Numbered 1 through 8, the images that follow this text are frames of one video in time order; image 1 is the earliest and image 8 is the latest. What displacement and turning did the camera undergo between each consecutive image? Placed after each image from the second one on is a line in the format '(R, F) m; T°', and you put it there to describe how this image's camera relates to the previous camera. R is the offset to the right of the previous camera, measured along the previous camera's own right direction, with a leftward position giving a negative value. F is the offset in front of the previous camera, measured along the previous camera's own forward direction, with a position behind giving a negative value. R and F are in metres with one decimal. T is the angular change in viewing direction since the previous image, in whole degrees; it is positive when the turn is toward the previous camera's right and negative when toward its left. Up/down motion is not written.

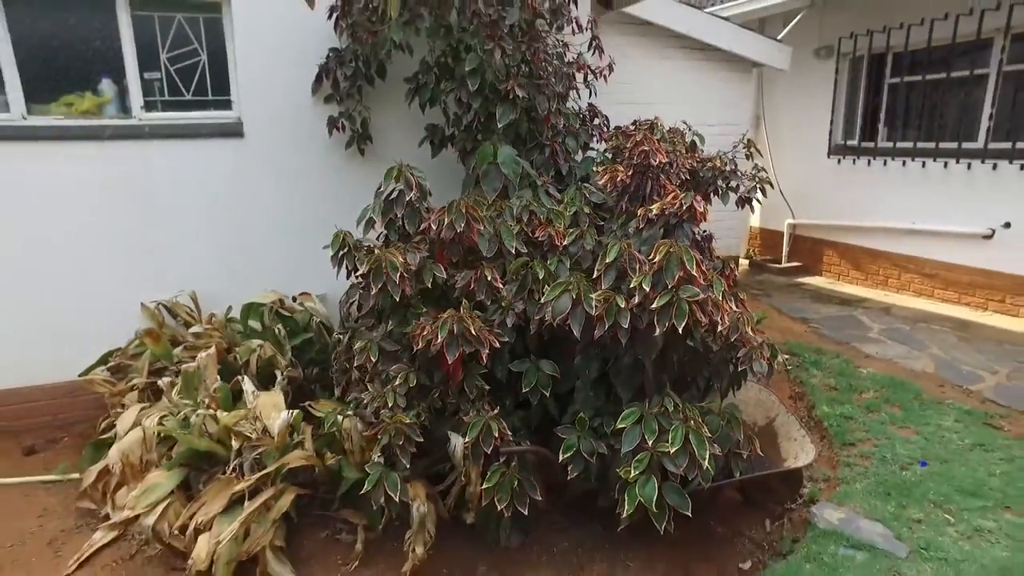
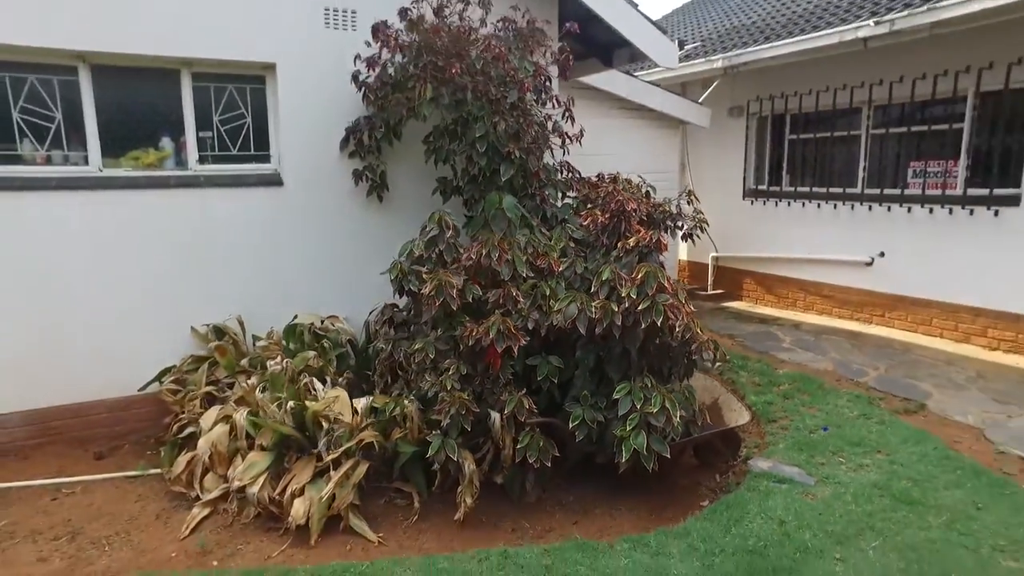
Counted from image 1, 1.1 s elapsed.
(-0.5, -0.9) m; +7°
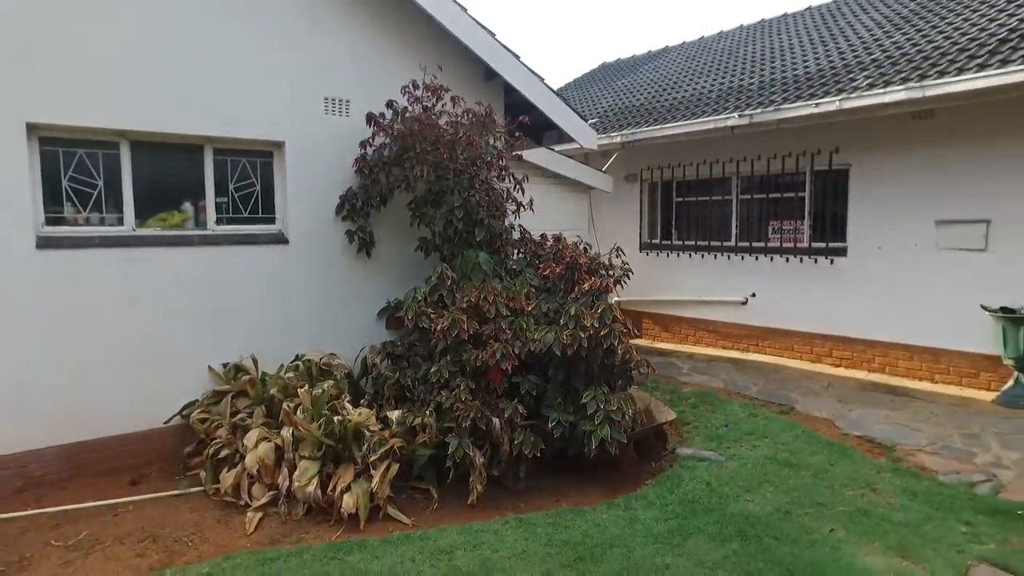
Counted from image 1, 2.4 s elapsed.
(-0.7, -1.0) m; +10°
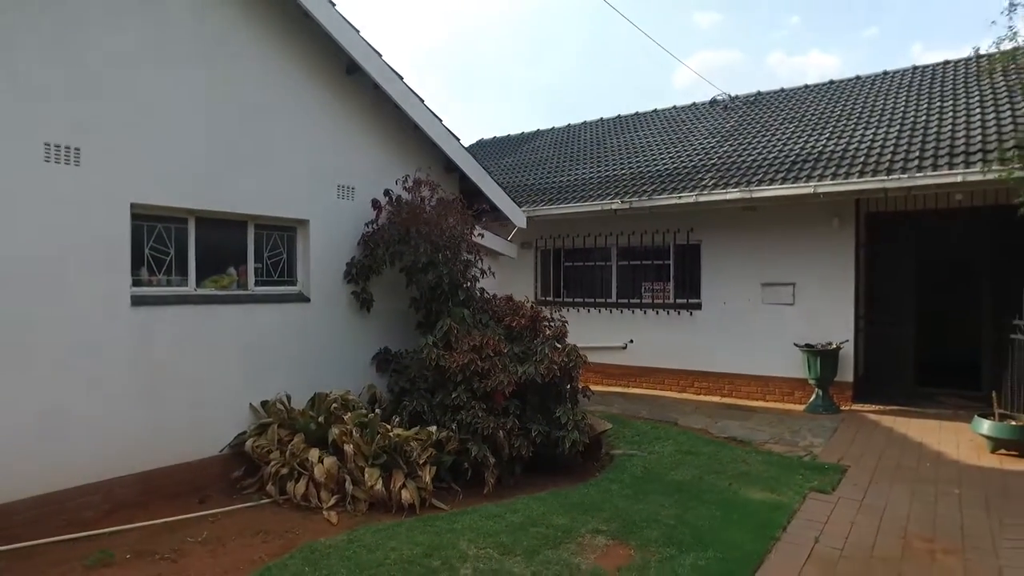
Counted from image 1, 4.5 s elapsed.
(-1.4, -1.5) m; +14°
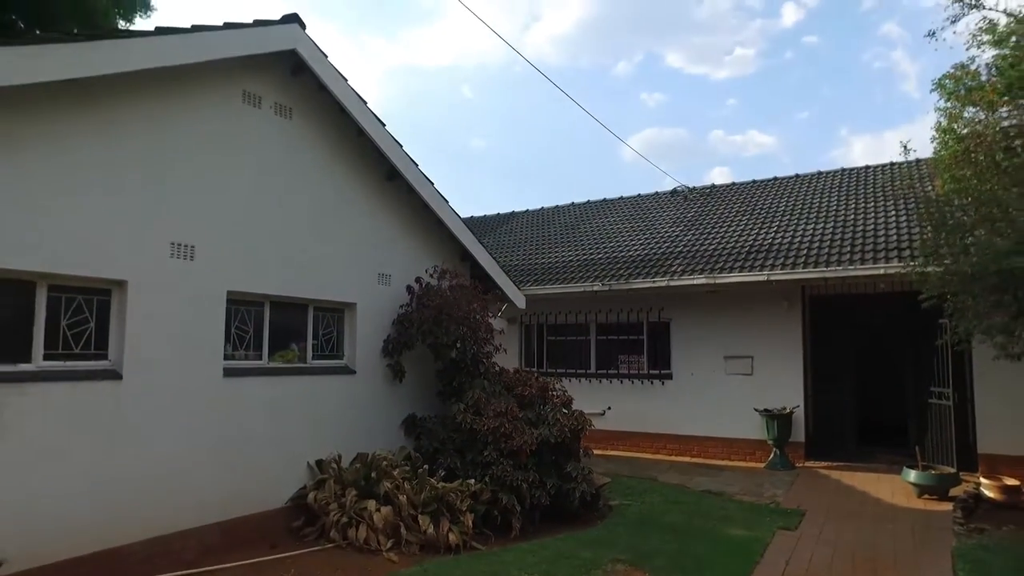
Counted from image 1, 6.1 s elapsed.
(-0.8, -1.3) m; +4°
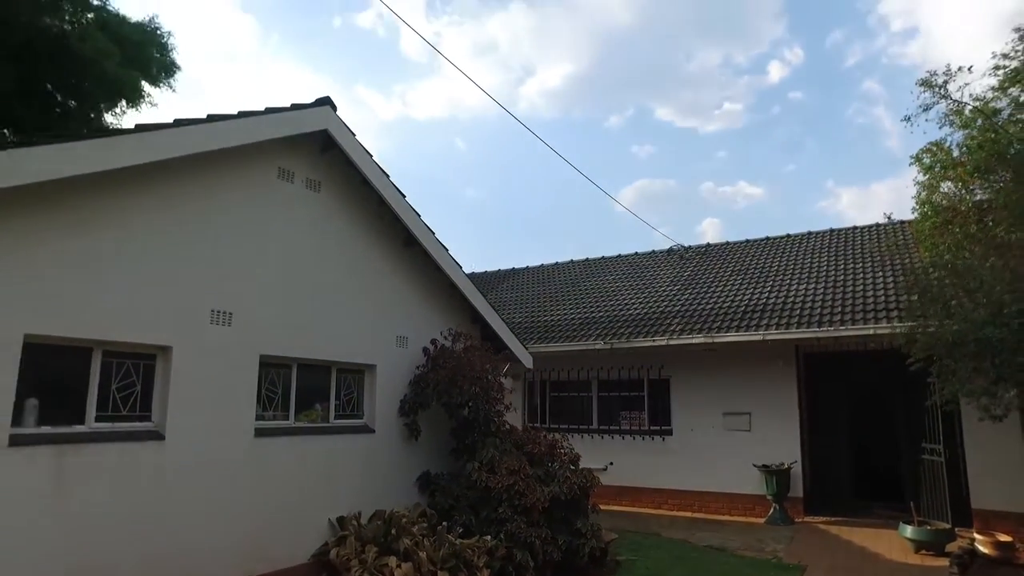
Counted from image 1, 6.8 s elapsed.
(-0.2, -0.5) m; +1°
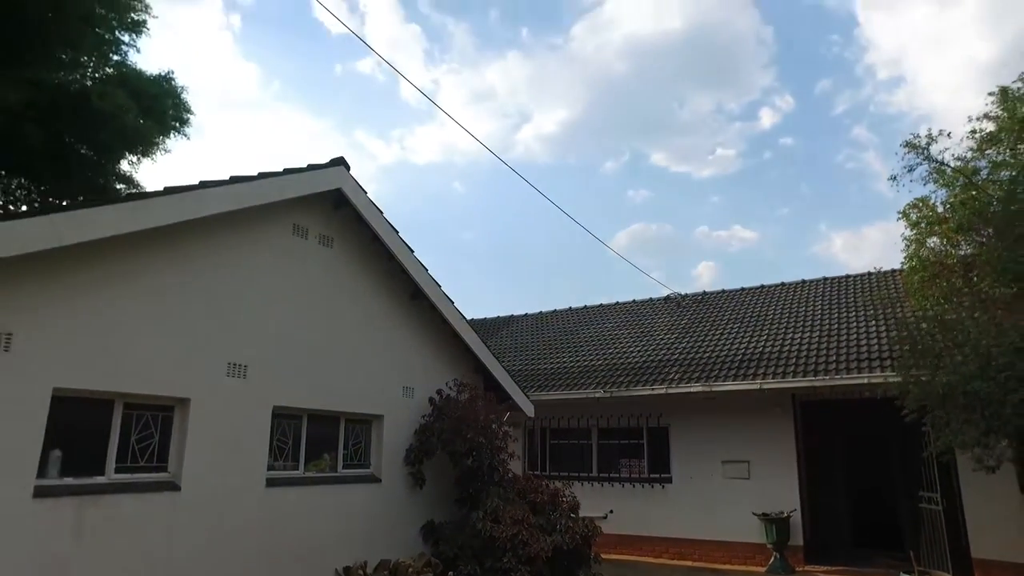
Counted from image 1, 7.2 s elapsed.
(-0.1, -0.3) m; 0°
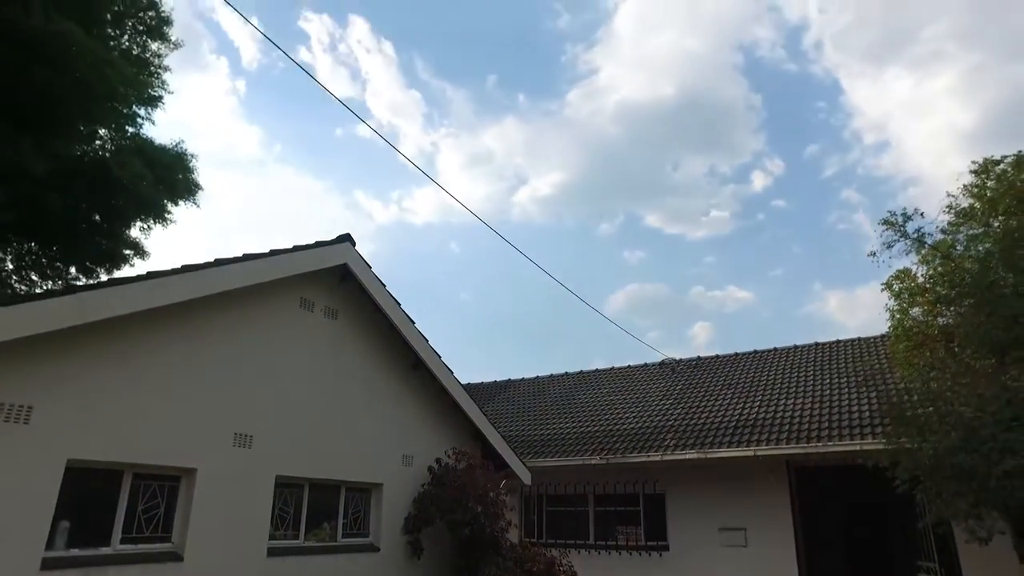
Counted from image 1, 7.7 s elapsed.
(0.0, -0.3) m; 0°
